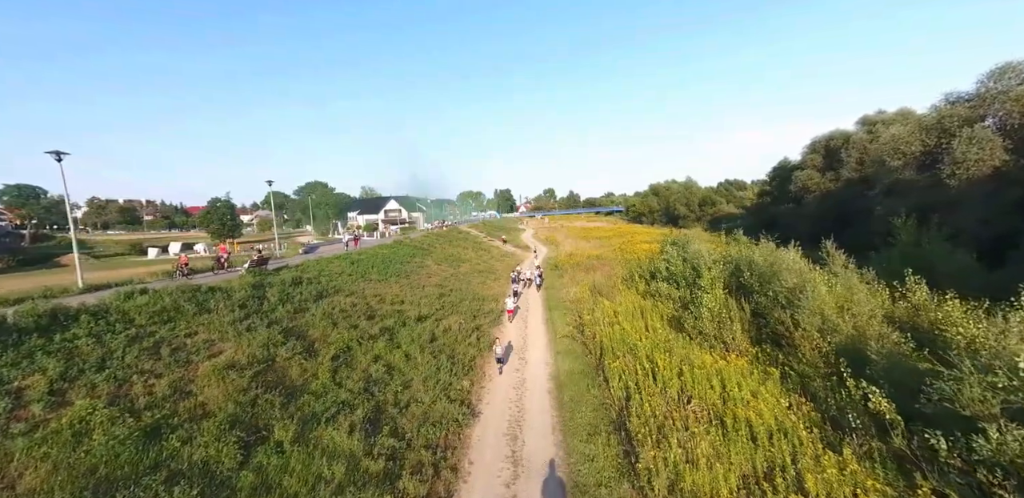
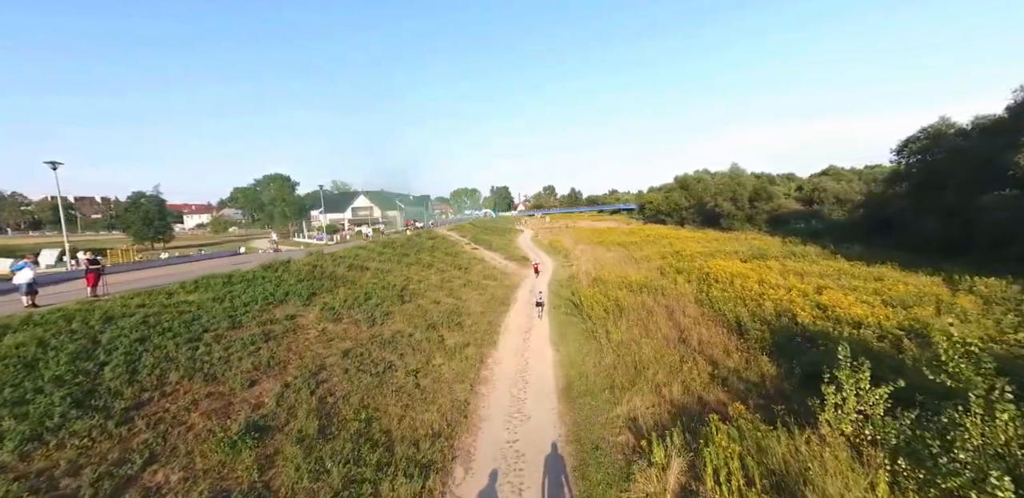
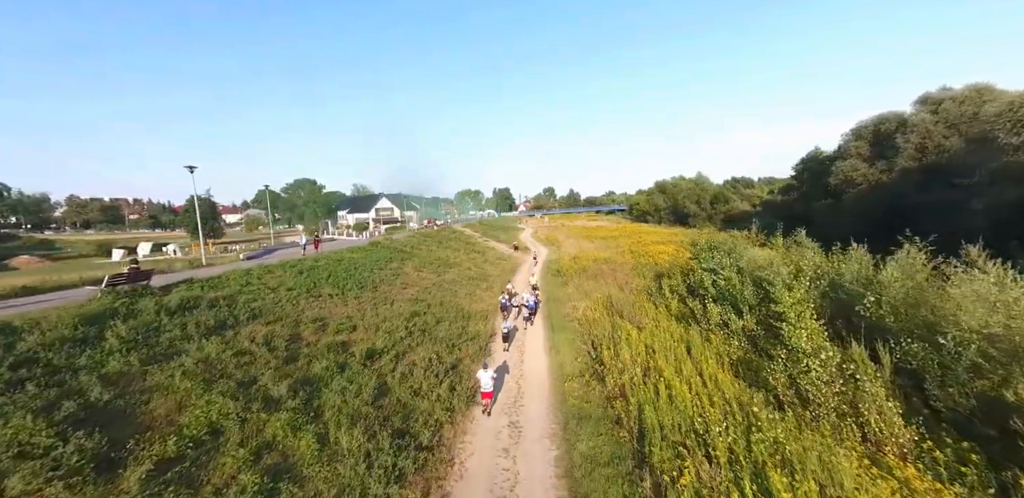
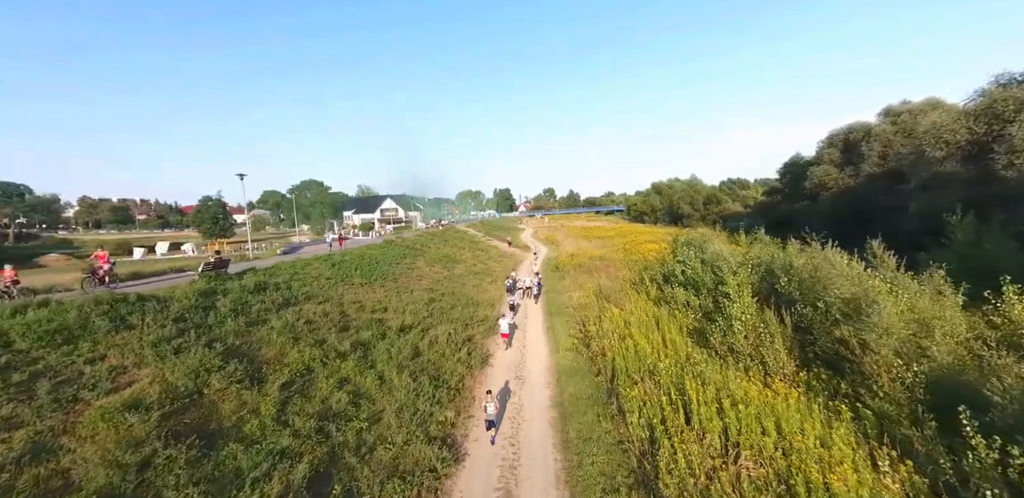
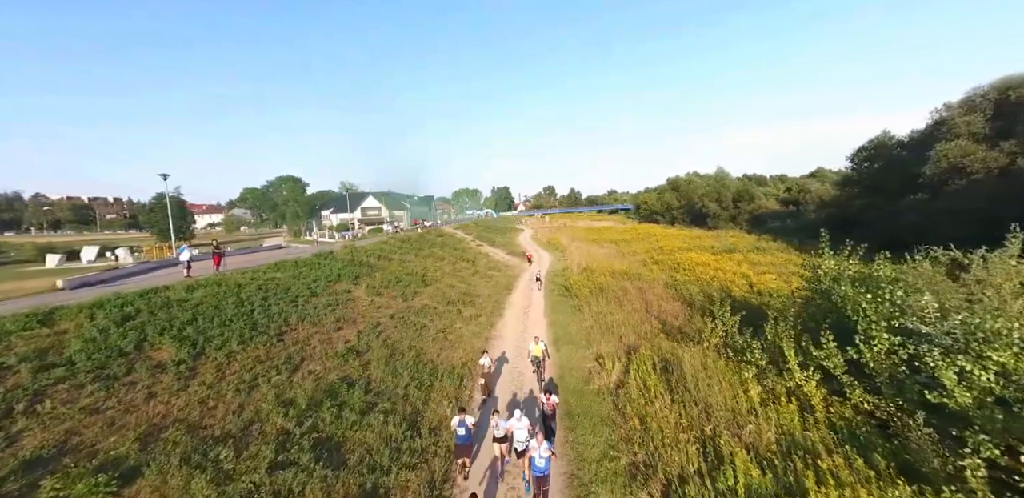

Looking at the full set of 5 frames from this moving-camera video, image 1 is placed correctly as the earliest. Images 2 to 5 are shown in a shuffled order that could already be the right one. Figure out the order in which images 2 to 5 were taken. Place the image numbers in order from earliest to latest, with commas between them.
4, 3, 5, 2
